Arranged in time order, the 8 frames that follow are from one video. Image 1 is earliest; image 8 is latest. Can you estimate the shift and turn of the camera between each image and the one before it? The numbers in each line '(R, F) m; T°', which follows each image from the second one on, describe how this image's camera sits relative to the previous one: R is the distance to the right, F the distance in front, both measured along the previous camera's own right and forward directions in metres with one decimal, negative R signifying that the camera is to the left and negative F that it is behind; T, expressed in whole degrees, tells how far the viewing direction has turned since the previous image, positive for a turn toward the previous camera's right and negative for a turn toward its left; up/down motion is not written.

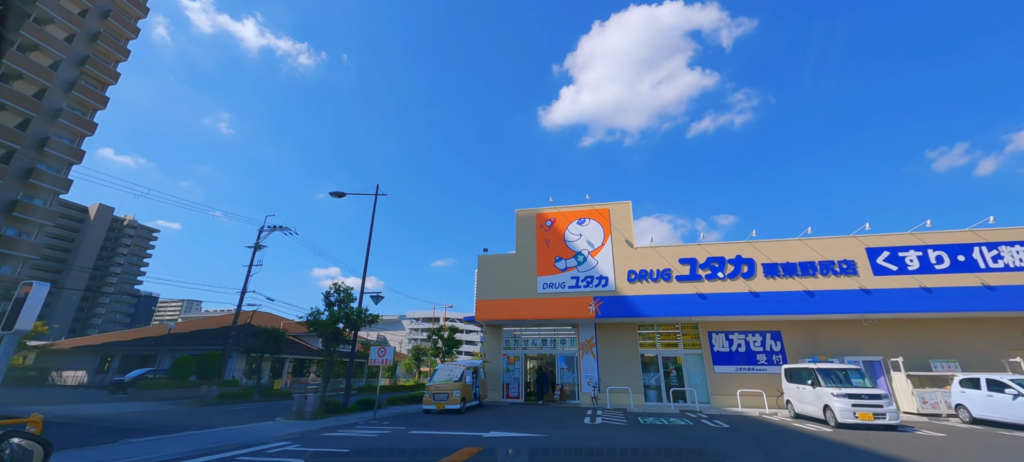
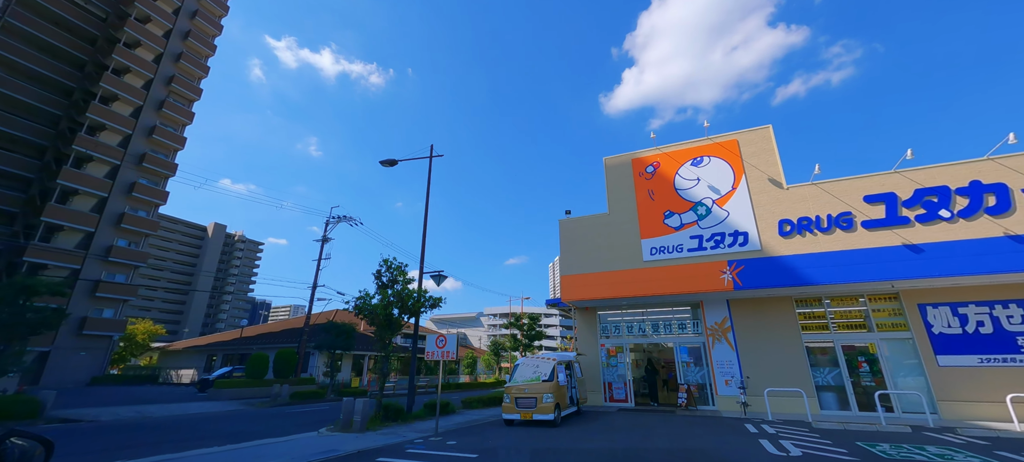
(-0.6, +2.9) m; -9°
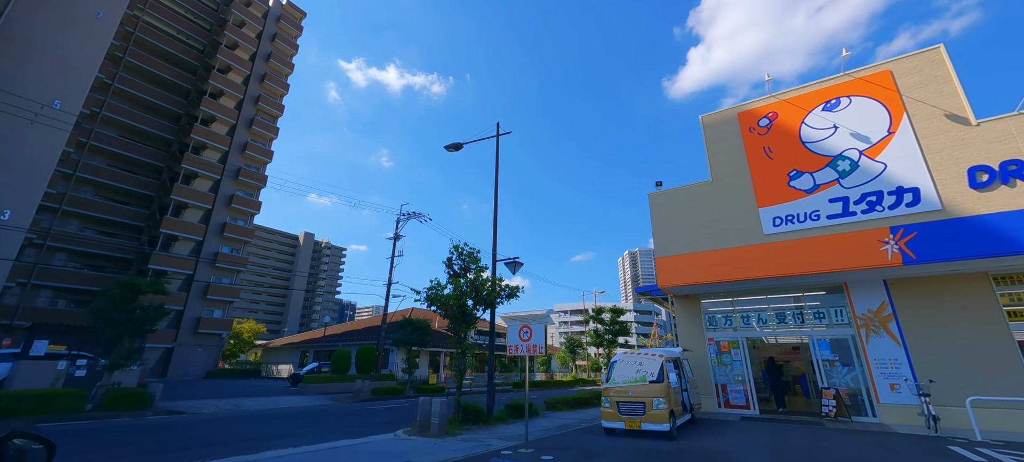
(-0.4, +1.2) m; -9°
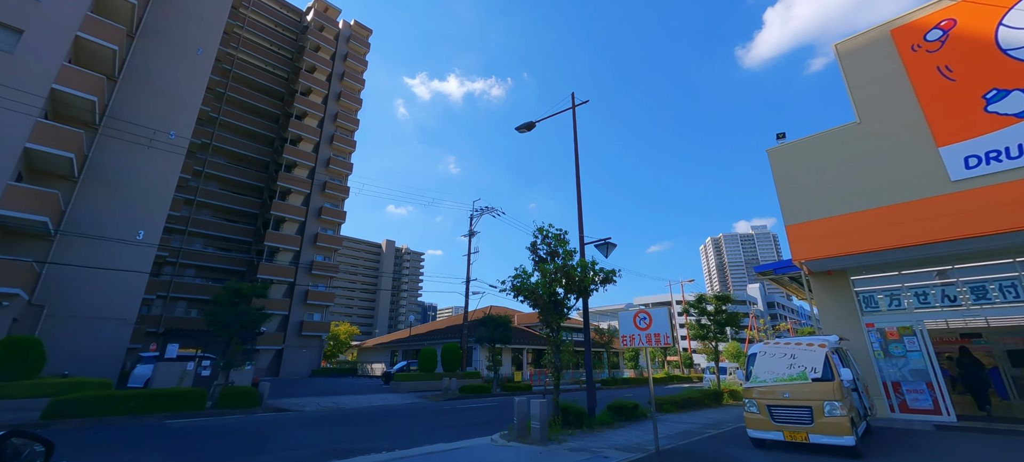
(-0.4, +1.0) m; -10°
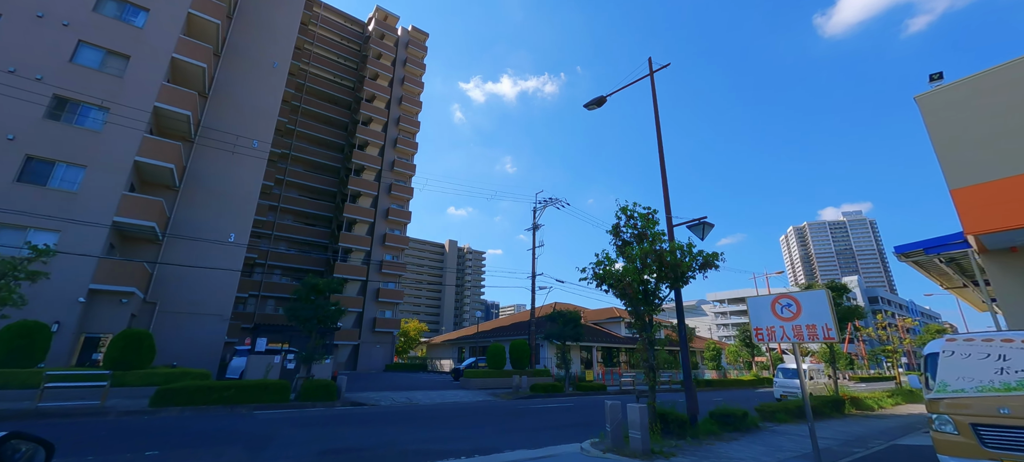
(-0.4, +0.8) m; -8°
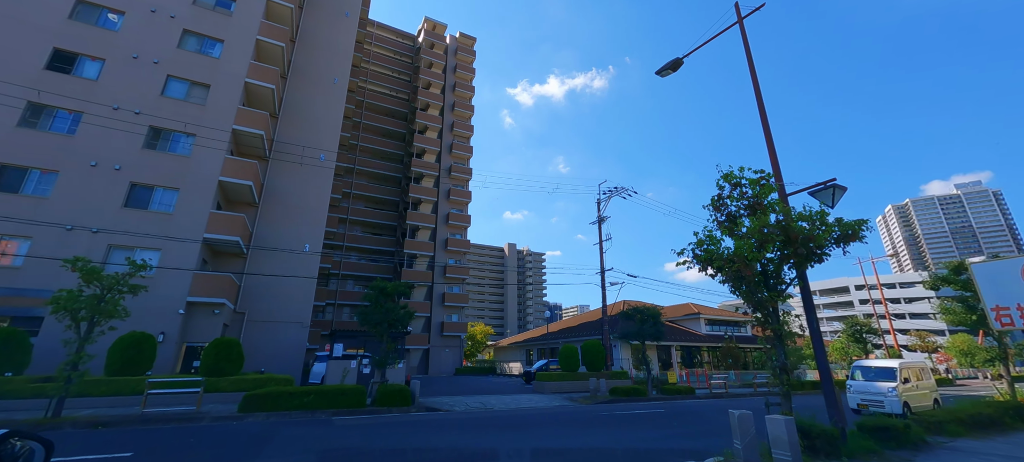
(-0.4, +0.9) m; -8°
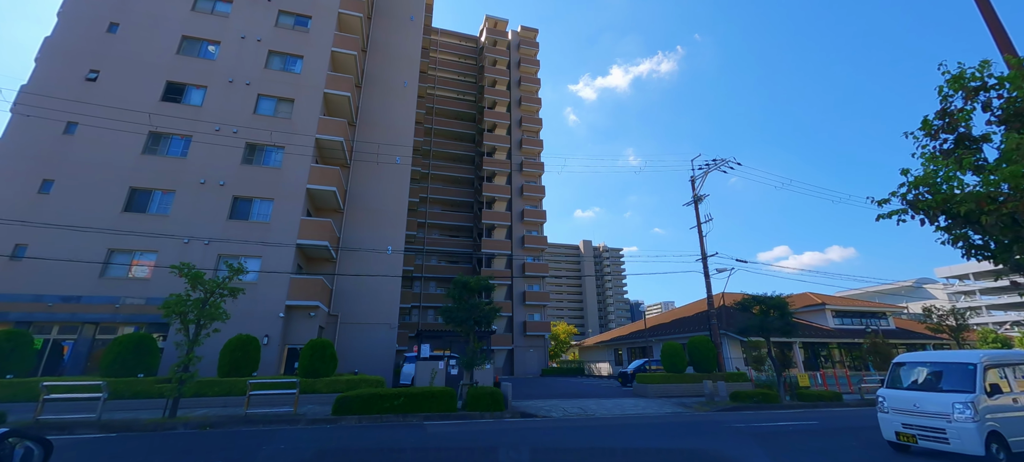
(-0.6, +1.4) m; -10°
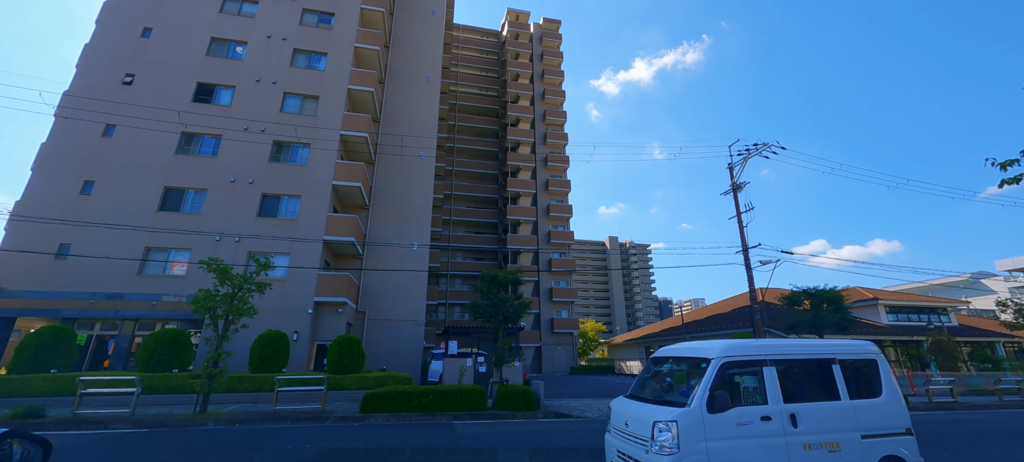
(-0.2, +0.6) m; -3°
